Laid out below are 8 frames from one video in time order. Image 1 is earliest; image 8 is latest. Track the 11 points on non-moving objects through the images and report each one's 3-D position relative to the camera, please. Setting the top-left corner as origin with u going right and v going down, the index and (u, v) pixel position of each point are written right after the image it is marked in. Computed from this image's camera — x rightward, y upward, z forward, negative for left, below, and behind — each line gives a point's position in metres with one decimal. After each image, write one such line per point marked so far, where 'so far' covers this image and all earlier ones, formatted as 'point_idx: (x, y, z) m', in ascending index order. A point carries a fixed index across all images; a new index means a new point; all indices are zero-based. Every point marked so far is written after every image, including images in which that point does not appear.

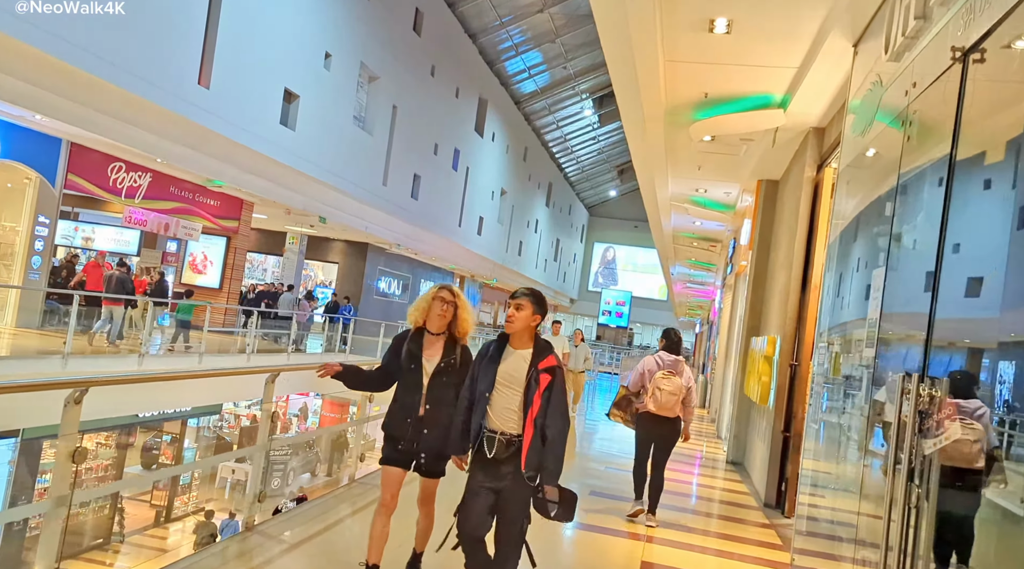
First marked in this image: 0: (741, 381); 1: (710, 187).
0: (+1.9, -0.8, +7.2) m
1: (+1.9, +1.0, +8.2) m
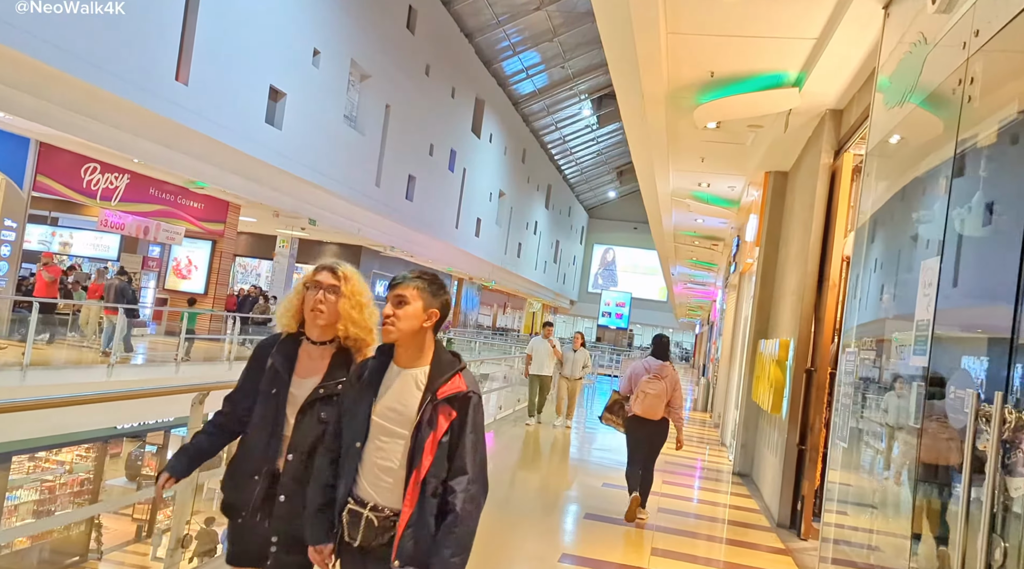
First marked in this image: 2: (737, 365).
0: (+1.9, -0.8, +6.7) m
1: (+1.8, +1.0, +7.7) m
2: (+2.2, -0.8, +8.3) m
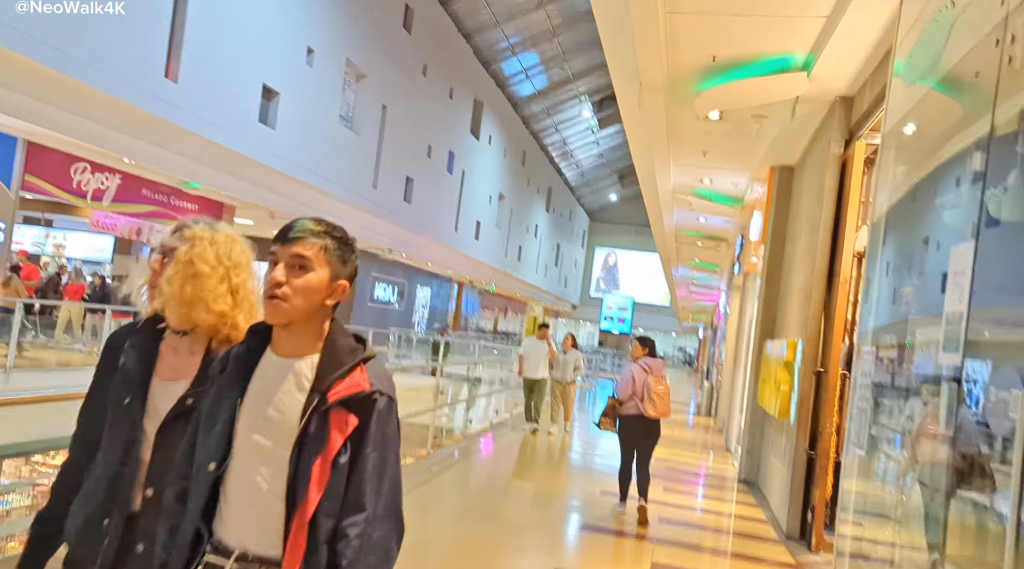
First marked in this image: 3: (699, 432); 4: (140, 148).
0: (+1.8, -0.8, +6.4) m
1: (+1.8, +1.0, +7.5) m
2: (+2.2, -0.8, +8.0) m
3: (+2.4, -1.9, +10.9) m
4: (-4.7, +1.7, +10.6) m
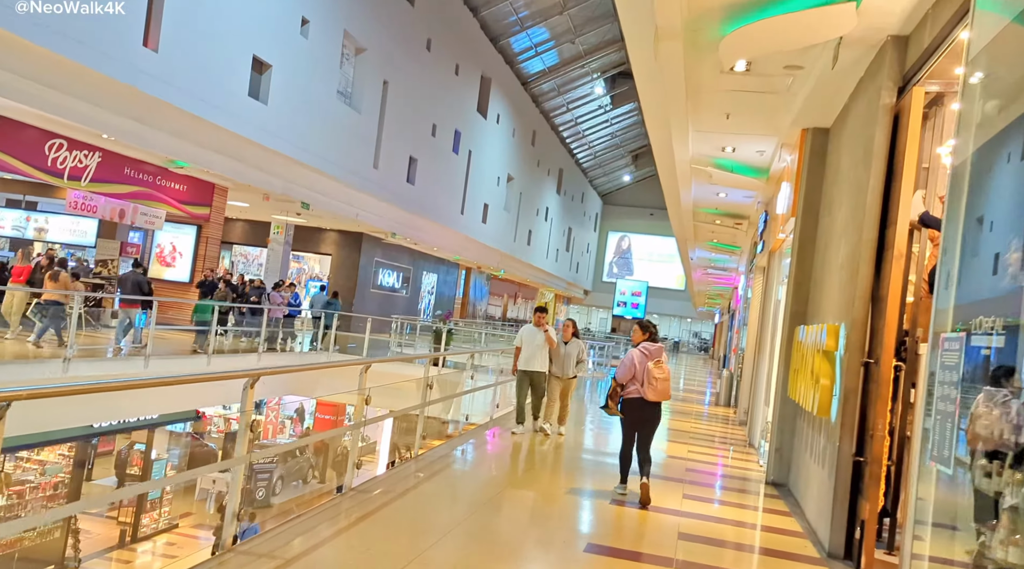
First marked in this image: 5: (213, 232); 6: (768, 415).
0: (+1.8, -0.7, +5.7) m
1: (+1.8, +1.1, +6.7) m
2: (+2.2, -0.6, +7.3) m
3: (+2.5, -1.7, +10.2) m
4: (-4.6, +1.9, +9.9) m
5: (-4.8, +0.8, +13.4) m
6: (+2.1, -1.1, +6.8) m
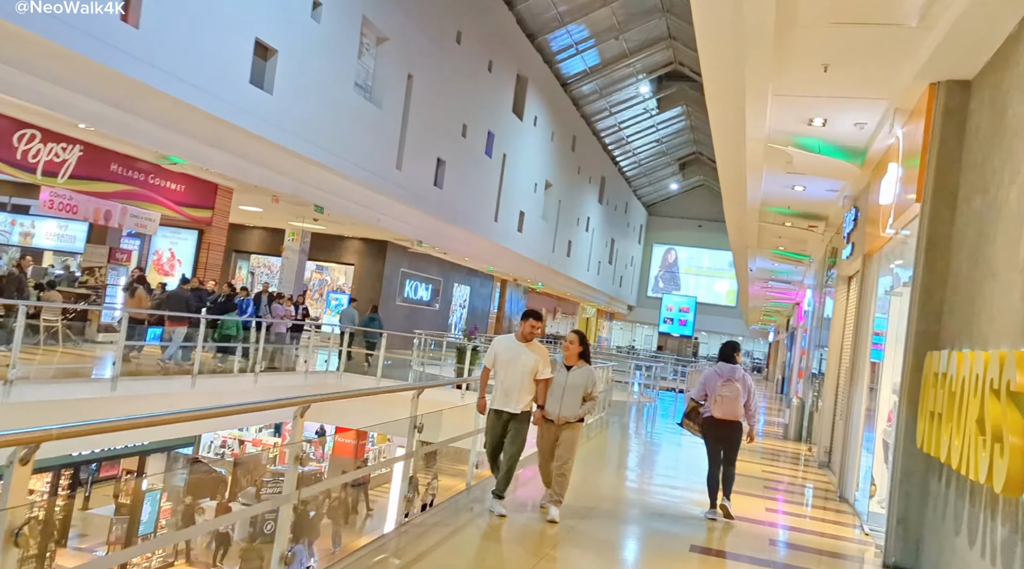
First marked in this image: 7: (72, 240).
0: (+2.0, -0.7, +4.2) m
1: (+2.0, +1.1, +5.2) m
2: (+2.4, -0.7, +5.8) m
3: (+2.8, -1.8, +8.7) m
4: (-4.3, +1.8, +8.7) m
5: (-4.3, +0.7, +12.2) m
6: (+2.3, -1.1, +5.3) m
7: (-5.6, +0.6, +10.8) m
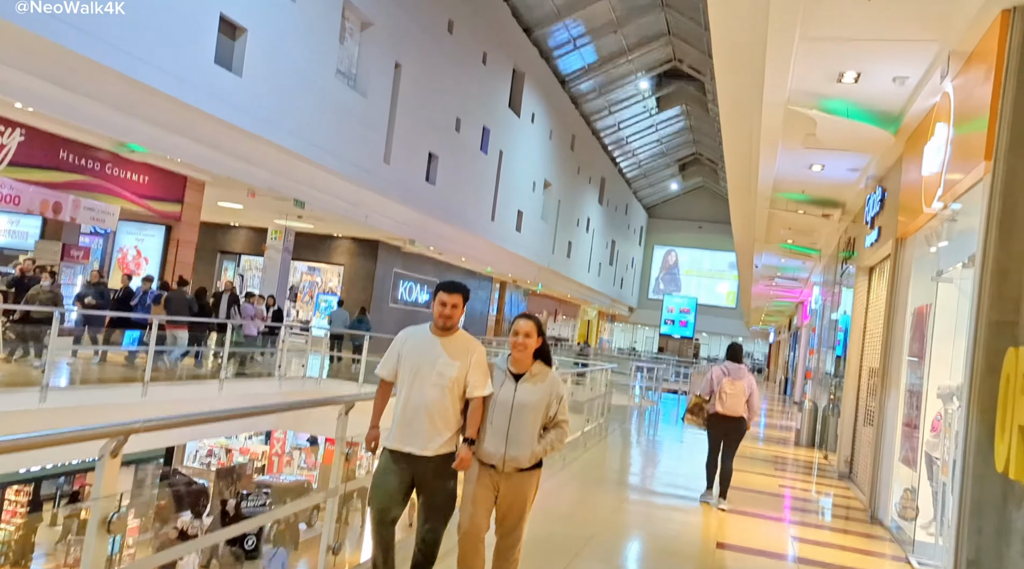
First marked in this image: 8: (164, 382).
0: (+1.8, -0.6, +3.3) m
1: (+1.8, +1.1, +4.4) m
2: (+2.3, -0.6, +4.9) m
3: (+2.7, -1.8, +7.8) m
4: (-4.4, +1.8, +7.9) m
5: (-4.4, +0.7, +11.3) m
6: (+2.1, -1.0, +4.4) m
7: (-5.8, +0.6, +10.0) m
8: (-3.5, -1.0, +8.5) m
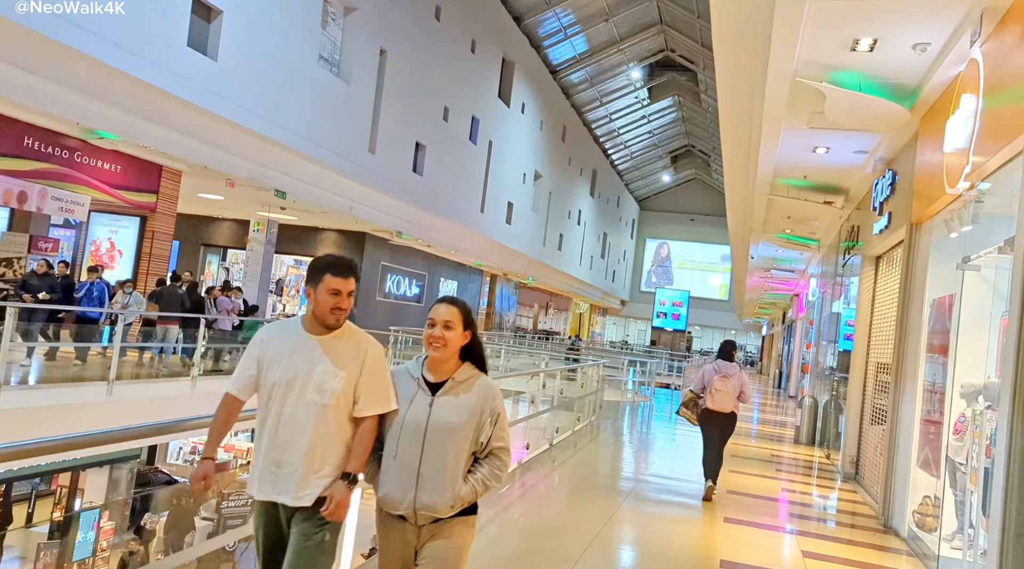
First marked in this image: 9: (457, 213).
0: (+1.8, -0.6, +2.9) m
1: (+1.8, +1.2, +4.0) m
2: (+2.2, -0.6, +4.5) m
3: (+2.6, -1.7, +7.4) m
4: (-4.5, +1.9, +7.5) m
5: (-4.5, +0.8, +10.9) m
6: (+2.1, -1.0, +4.1) m
7: (-5.9, +0.6, +9.6) m
8: (-3.6, -0.9, +8.1) m
9: (-1.2, +1.5, +18.0) m
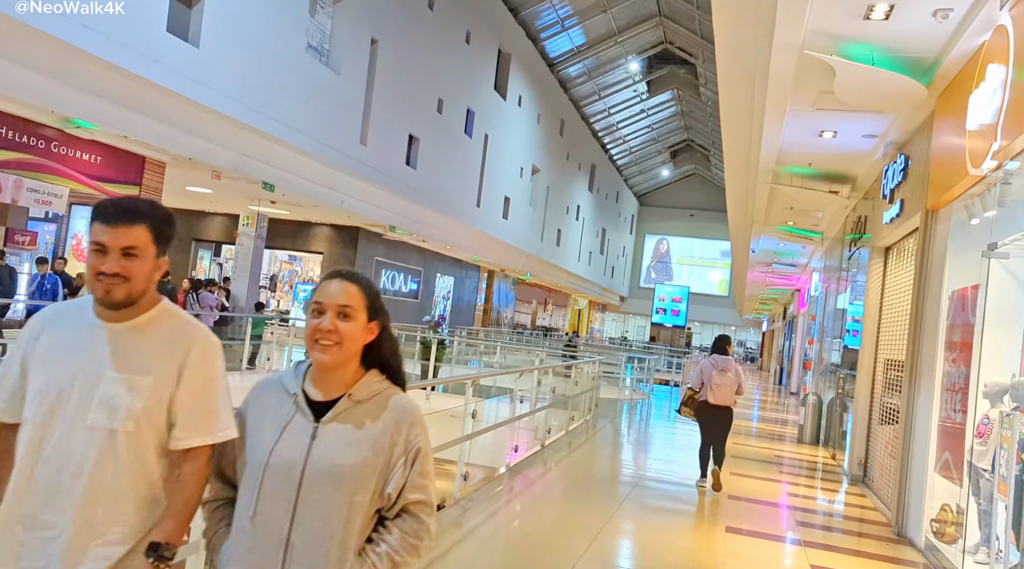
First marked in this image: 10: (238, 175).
0: (+1.7, -0.5, +2.6) m
1: (+1.7, +1.2, +3.7) m
2: (+2.1, -0.5, +4.2) m
3: (+2.5, -1.6, +7.1) m
4: (-4.6, +1.9, +7.1) m
5: (-4.6, +0.8, +10.6) m
6: (+2.0, -0.9, +3.7) m
7: (-6.0, +0.7, +9.2) m
8: (-3.6, -0.9, +7.7) m
9: (-1.2, +1.6, +17.7) m
10: (-3.6, +1.4, +11.2) m
